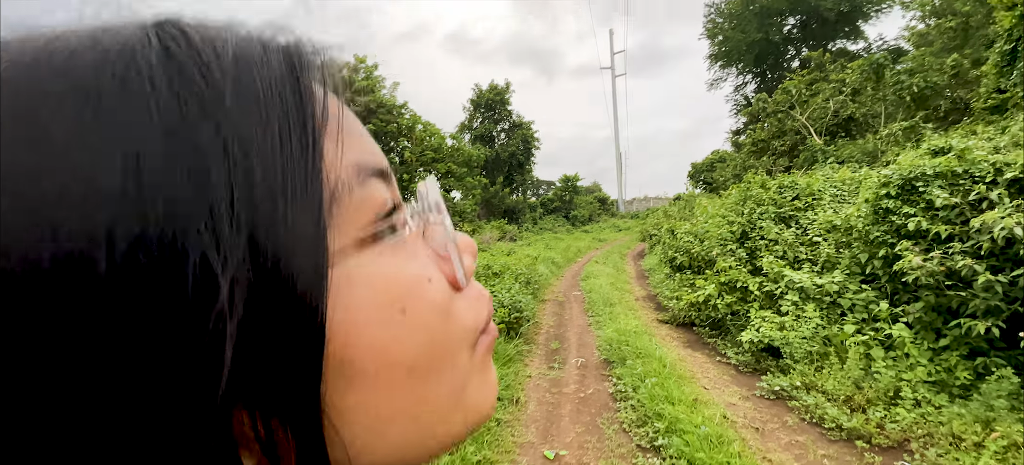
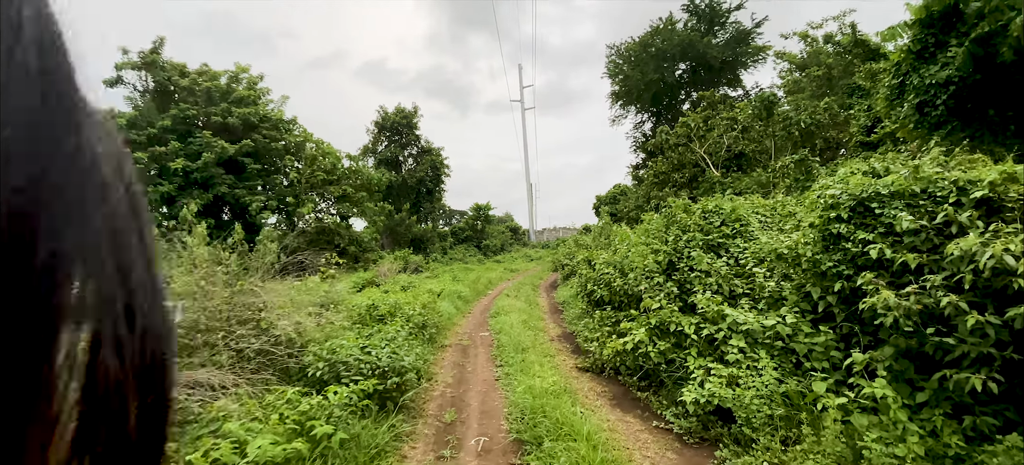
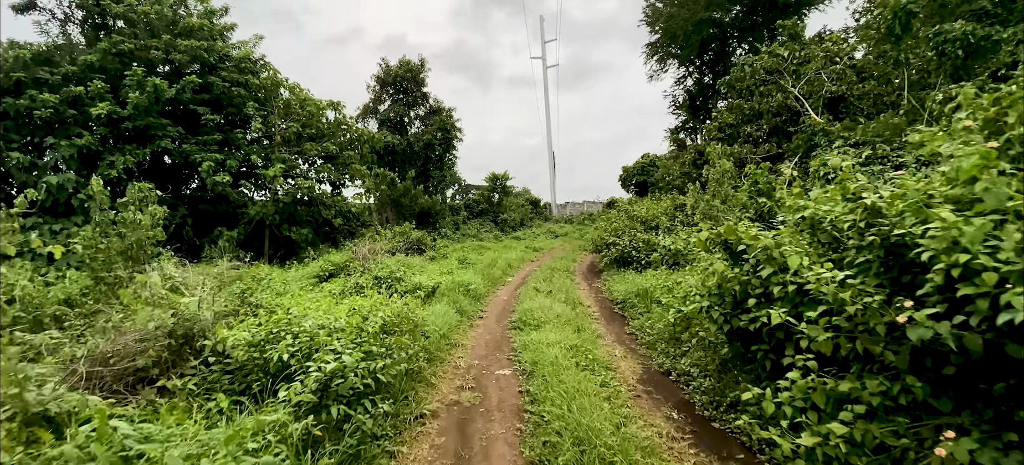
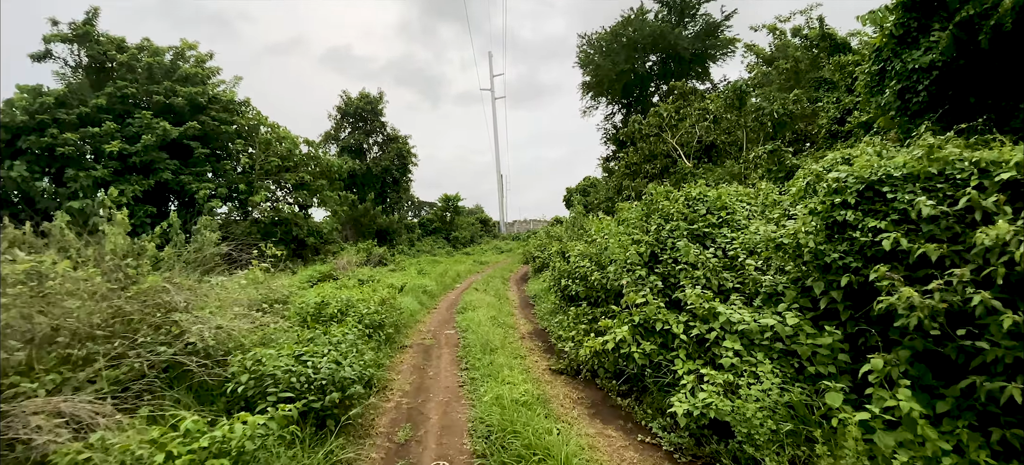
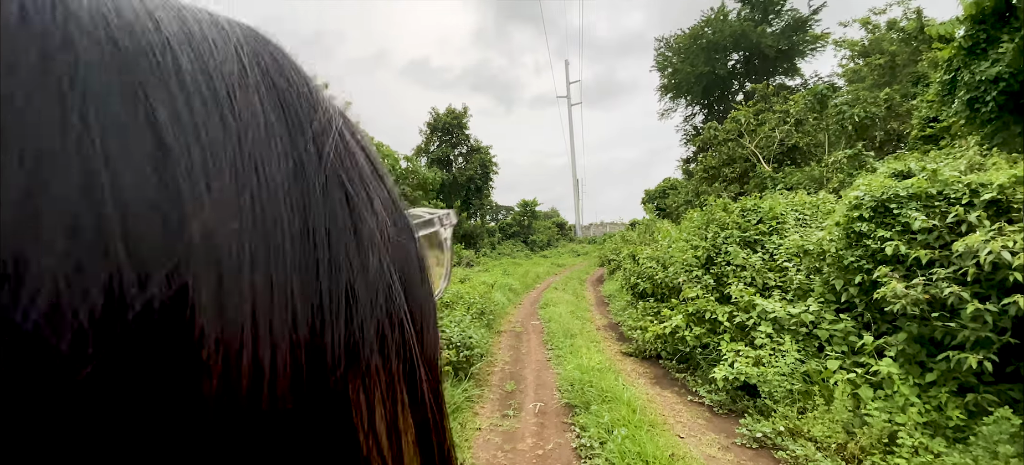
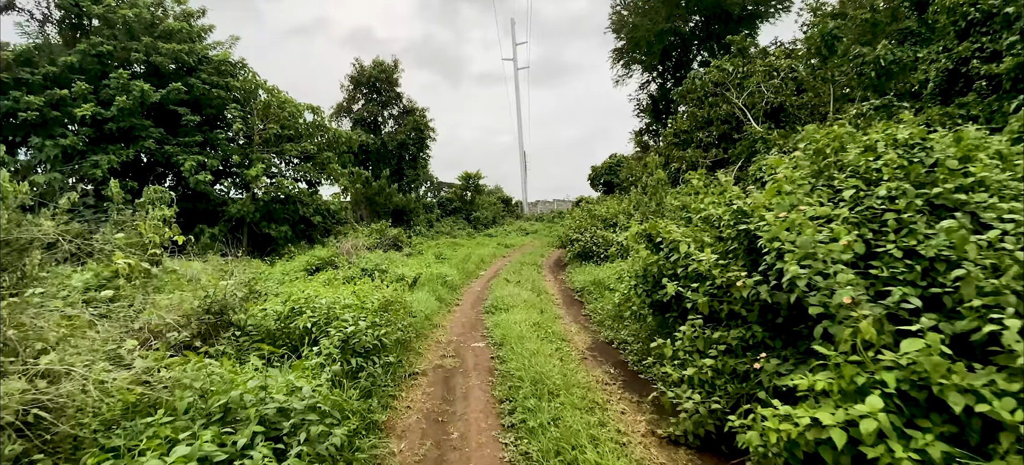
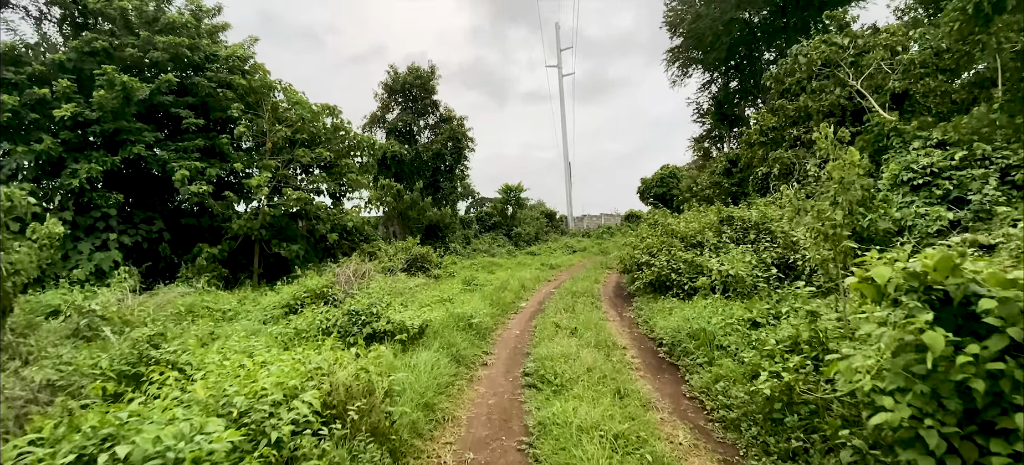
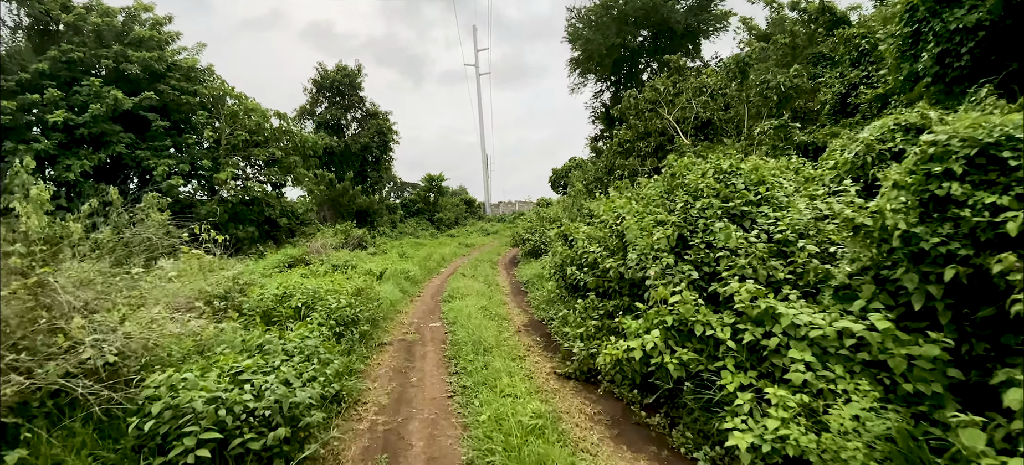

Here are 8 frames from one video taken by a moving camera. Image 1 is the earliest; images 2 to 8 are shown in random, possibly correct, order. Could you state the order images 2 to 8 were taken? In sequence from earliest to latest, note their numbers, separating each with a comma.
5, 2, 4, 8, 6, 3, 7
